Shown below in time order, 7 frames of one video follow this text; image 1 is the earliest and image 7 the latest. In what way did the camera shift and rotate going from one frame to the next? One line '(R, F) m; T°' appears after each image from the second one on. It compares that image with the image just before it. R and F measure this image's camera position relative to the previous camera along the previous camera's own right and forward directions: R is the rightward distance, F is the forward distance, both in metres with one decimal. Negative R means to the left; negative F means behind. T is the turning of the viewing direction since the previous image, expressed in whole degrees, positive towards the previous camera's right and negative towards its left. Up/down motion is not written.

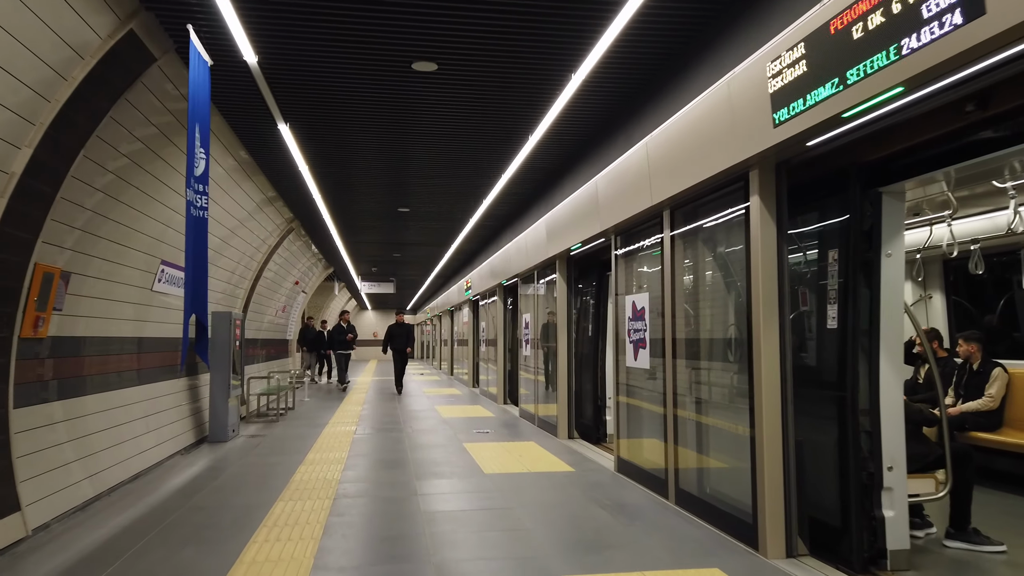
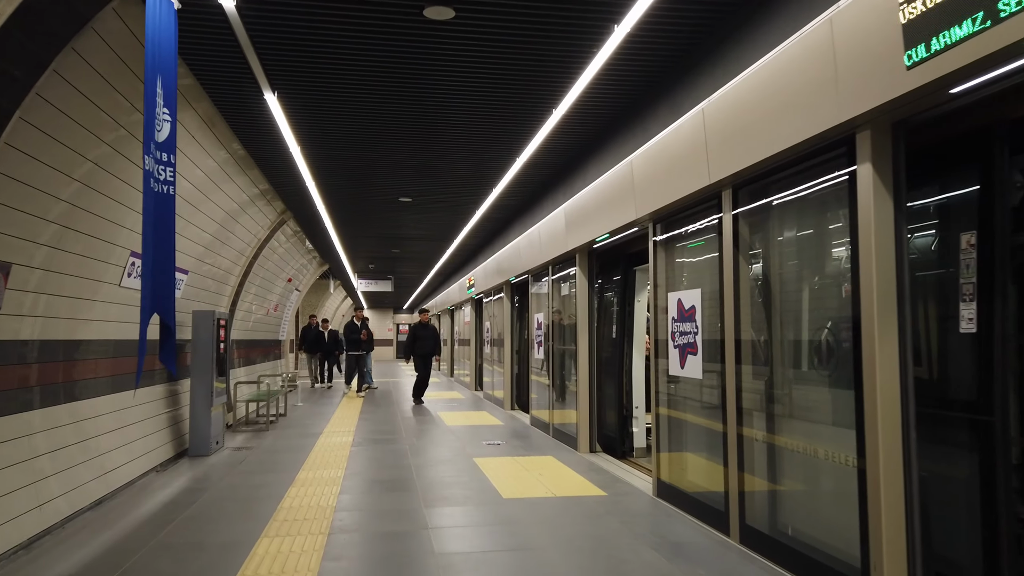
(-0.2, +0.8) m; 0°
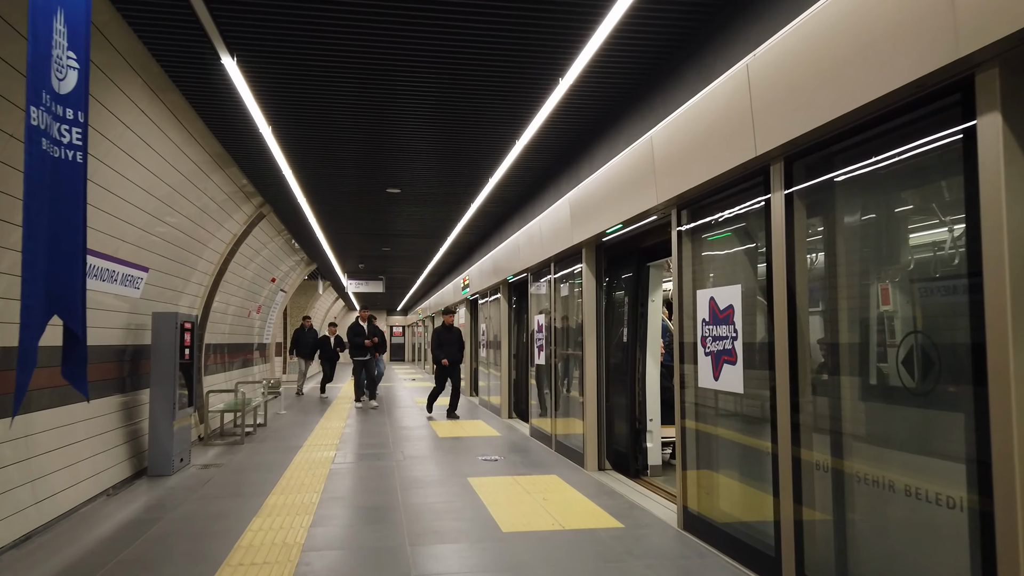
(0.0, +0.7) m; 0°
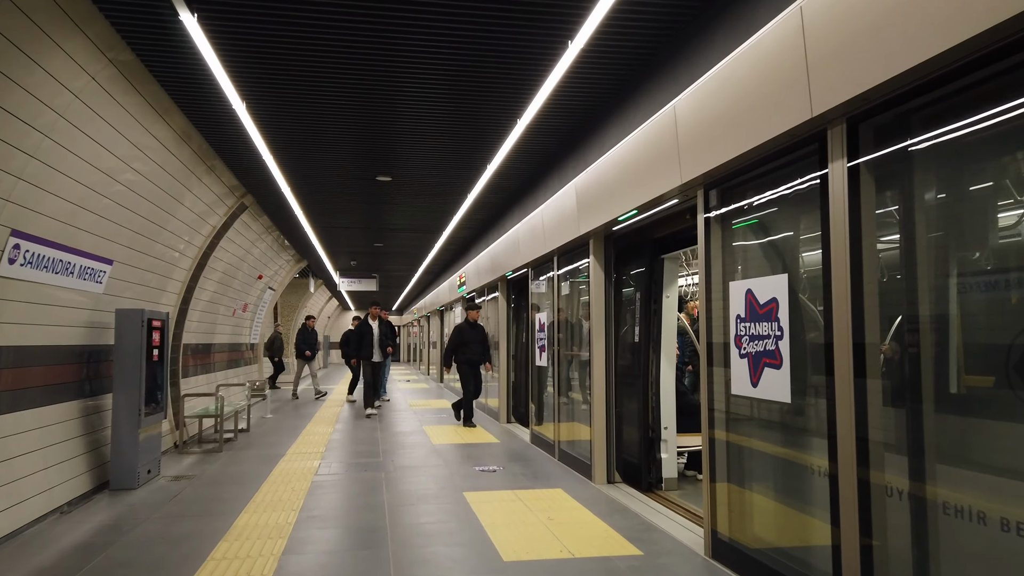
(0.0, +0.6) m; 0°
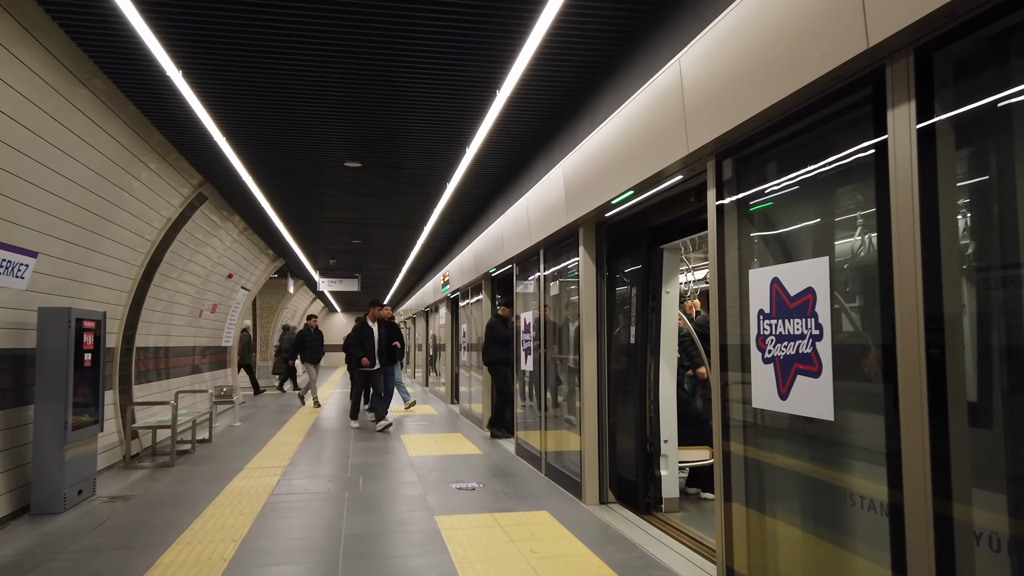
(+0.1, +0.7) m; +1°
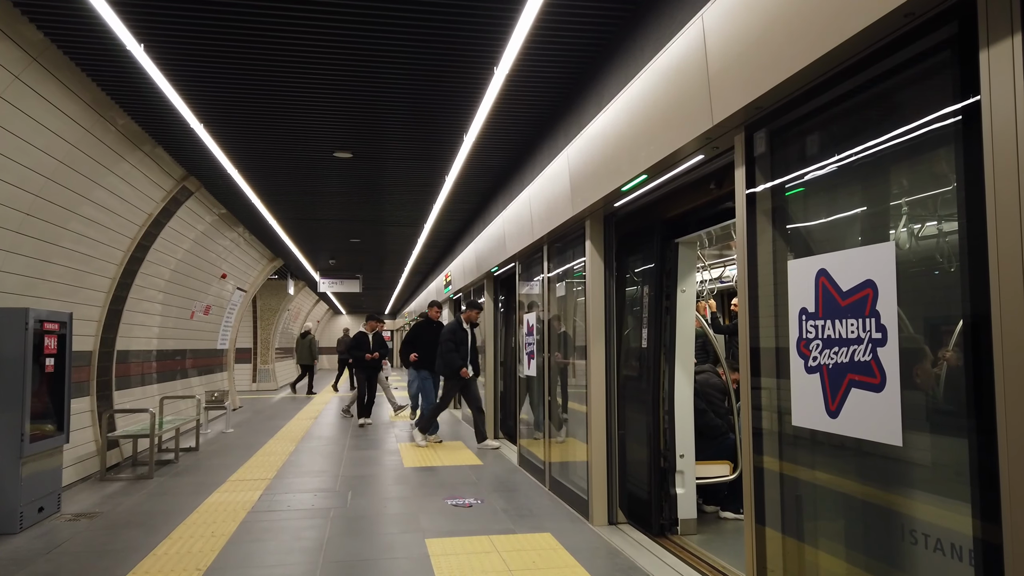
(0.0, +0.5) m; -1°
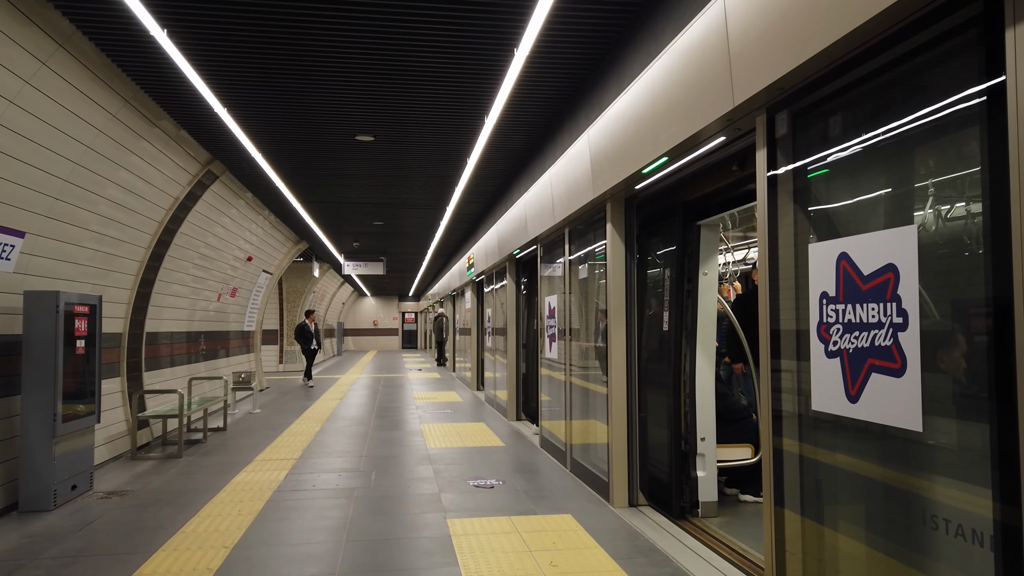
(0.0, 0.0) m; -2°
